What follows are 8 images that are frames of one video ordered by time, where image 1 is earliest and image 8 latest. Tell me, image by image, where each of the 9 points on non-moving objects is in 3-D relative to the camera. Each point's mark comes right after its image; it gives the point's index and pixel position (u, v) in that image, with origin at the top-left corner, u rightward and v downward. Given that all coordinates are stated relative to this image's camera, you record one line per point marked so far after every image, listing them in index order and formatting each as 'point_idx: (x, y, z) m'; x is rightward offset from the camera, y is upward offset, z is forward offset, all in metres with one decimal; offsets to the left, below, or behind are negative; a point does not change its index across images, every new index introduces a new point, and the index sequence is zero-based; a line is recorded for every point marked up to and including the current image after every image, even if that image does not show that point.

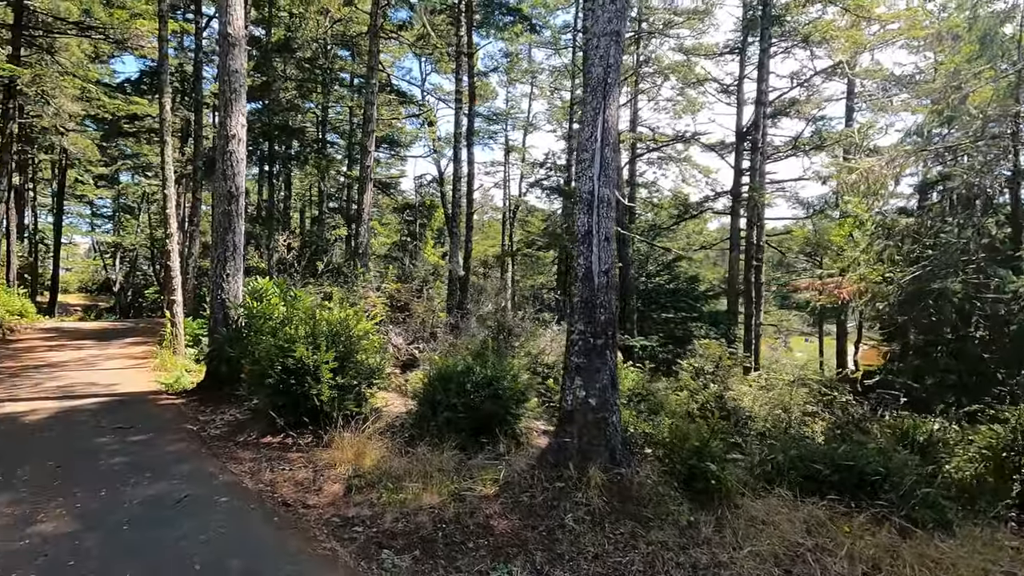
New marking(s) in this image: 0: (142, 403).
0: (-4.8, -1.5, +7.0) m
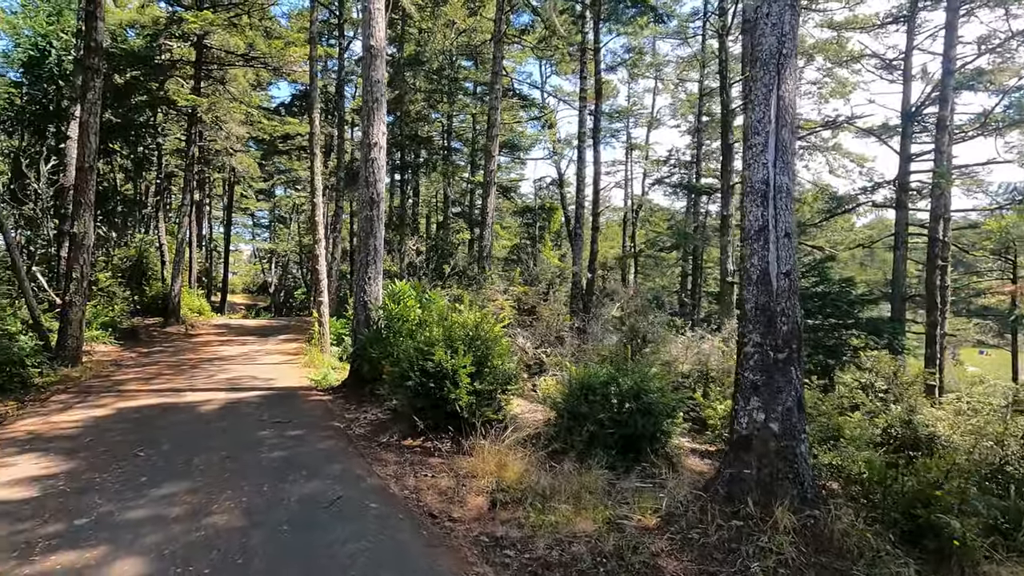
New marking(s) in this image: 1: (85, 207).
0: (-3.0, -1.5, +7.5) m
1: (-7.7, +1.5, +9.7) m
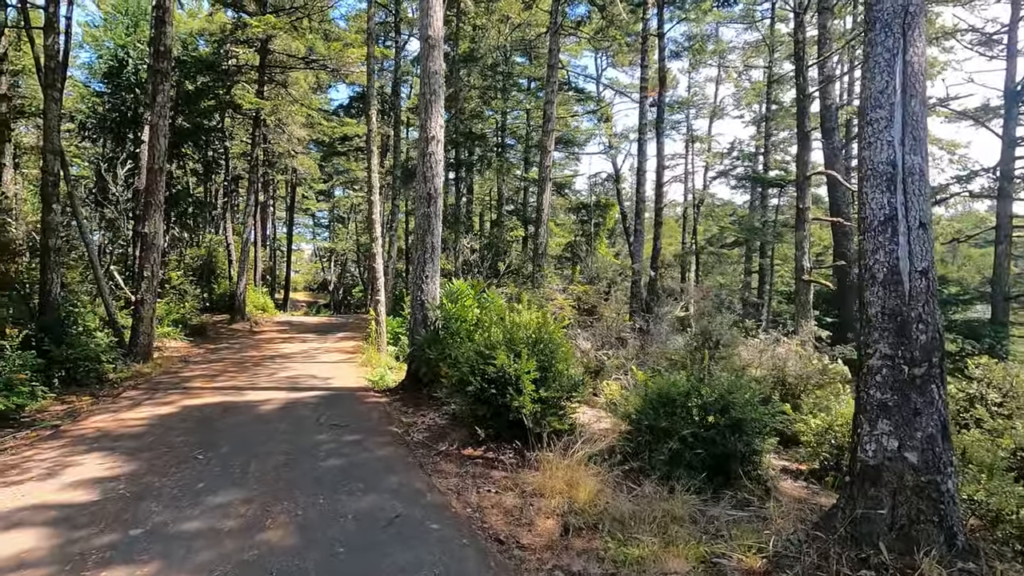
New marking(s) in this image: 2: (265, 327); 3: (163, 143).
0: (-2.2, -1.5, +7.3) m
1: (-6.7, +1.5, +10.0) m
2: (-8.6, -1.4, +18.7) m
3: (-6.5, +2.7, +10.1) m
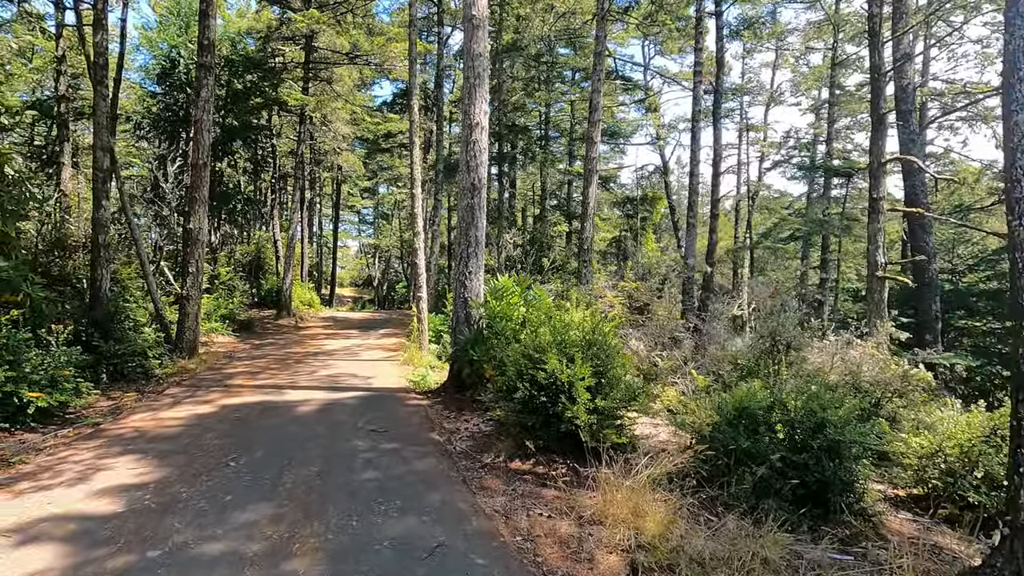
0: (-1.5, -1.5, +7.0) m
1: (-5.8, +1.6, +10.0) m
2: (-7.1, -1.2, +18.9) m
3: (-5.7, +2.8, +10.0) m
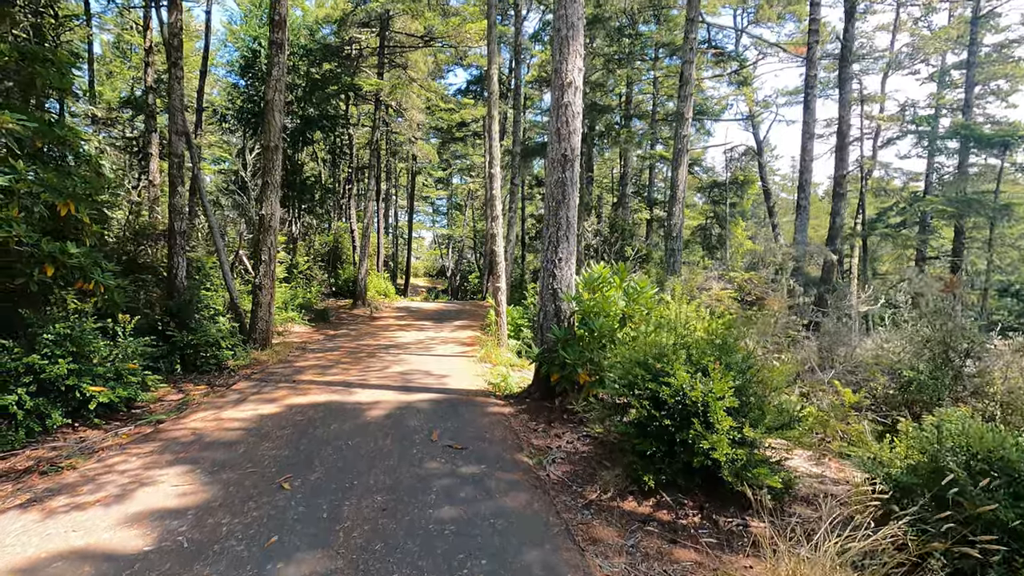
0: (-0.5, -1.3, +6.1) m
1: (-4.3, +1.8, +9.6) m
2: (-4.4, -0.9, +18.6) m
3: (-4.1, +3.0, +9.6) m
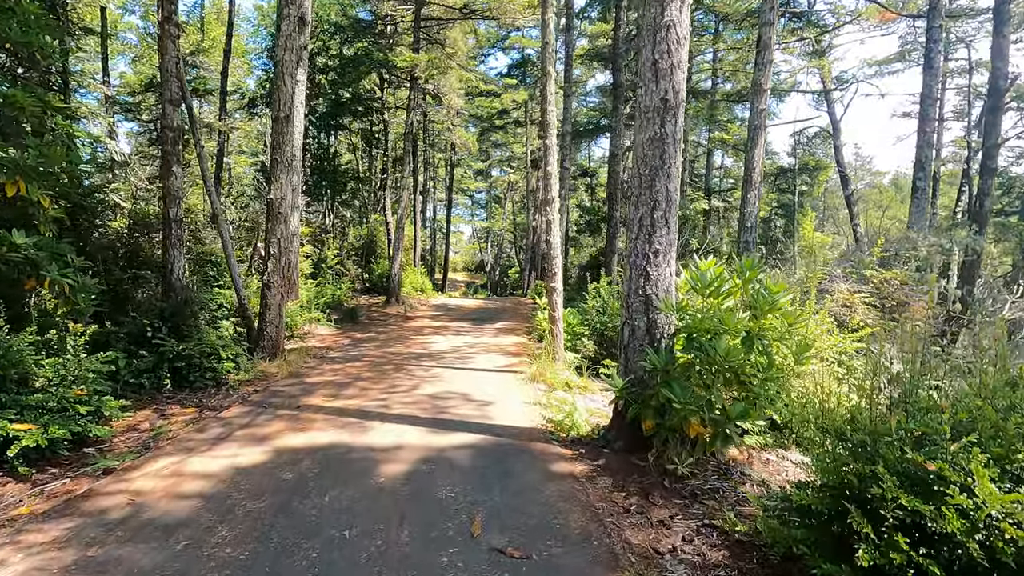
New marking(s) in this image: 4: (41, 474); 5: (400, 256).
0: (+0.1, -1.4, +4.3) m
1: (-3.4, +1.8, +8.0) m
2: (-2.9, -0.8, +17.1) m
3: (-3.3, +3.0, +8.0) m
4: (-3.8, -1.5, +4.3) m
5: (-3.6, +1.1, +17.3) m
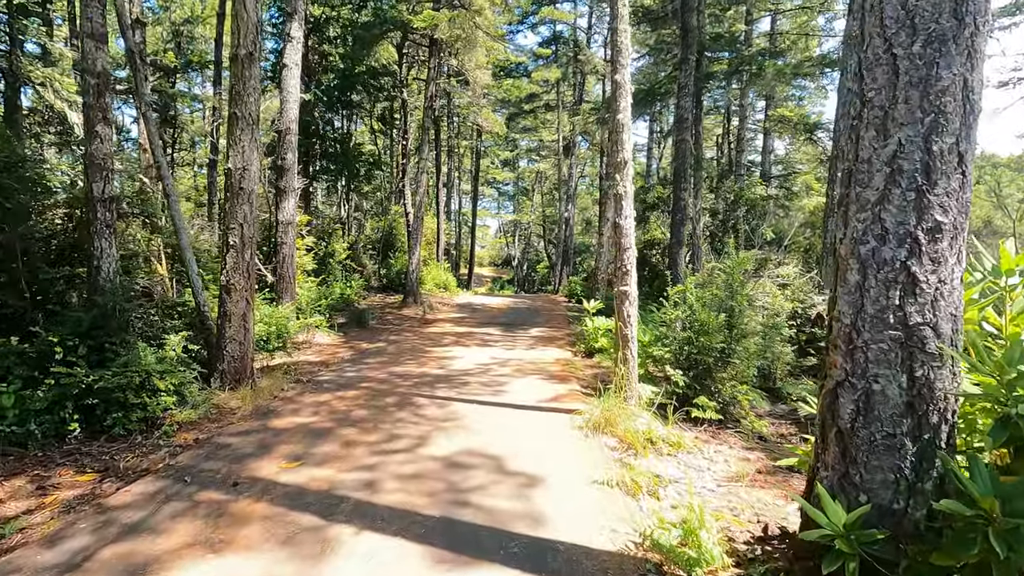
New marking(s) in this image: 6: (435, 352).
0: (+0.5, -1.5, +2.0) m
1: (-2.9, +1.8, +5.9) m
2: (-2.0, -0.7, +14.9) m
3: (-2.8, +3.0, +5.8) m
4: (-3.4, -1.6, +2.2) m
5: (-2.6, +1.1, +15.2) m
6: (-1.3, -1.1, +9.1) m
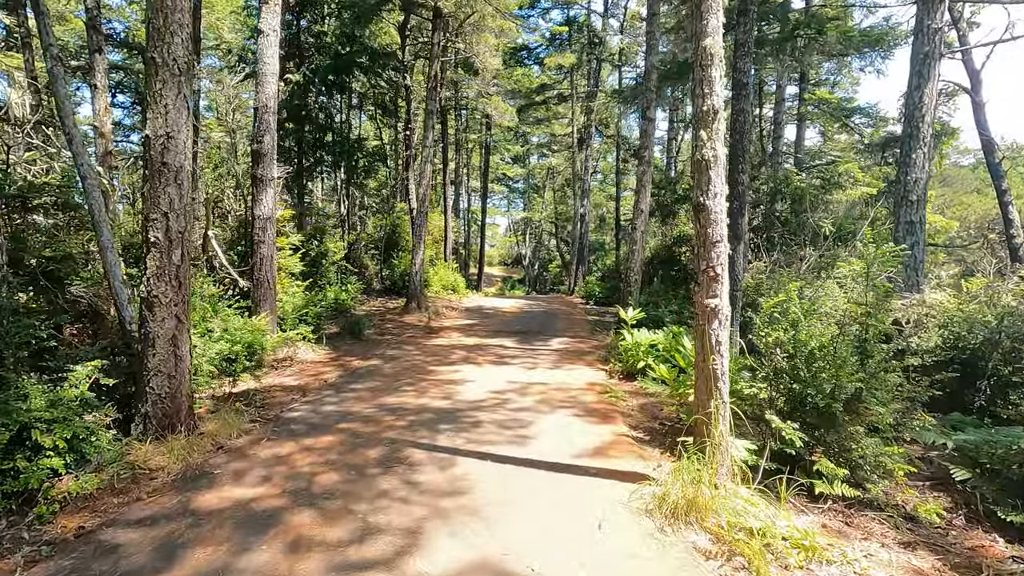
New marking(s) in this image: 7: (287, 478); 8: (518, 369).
0: (+0.6, -1.6, +0.4) m
1: (-2.7, +1.6, +4.3) m
2: (-1.6, -0.8, +13.3) m
3: (-2.6, +2.9, +4.2) m
4: (-3.3, -1.7, +0.6) m
5: (-2.3, +1.0, +13.5) m
6: (-1.0, -1.2, +7.4) m
7: (-1.7, -1.4, +4.0) m
8: (+0.1, -1.1, +7.6) m
